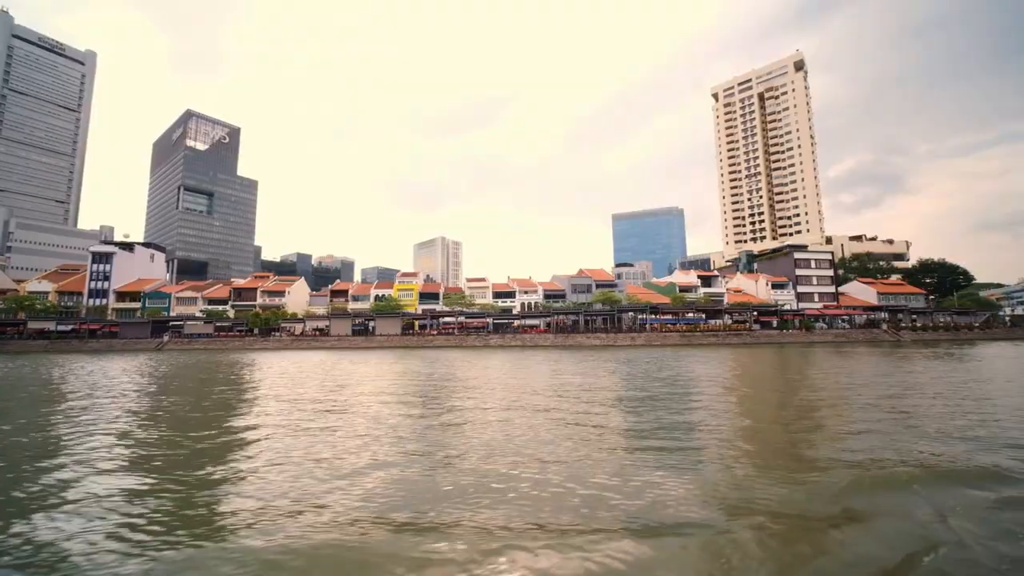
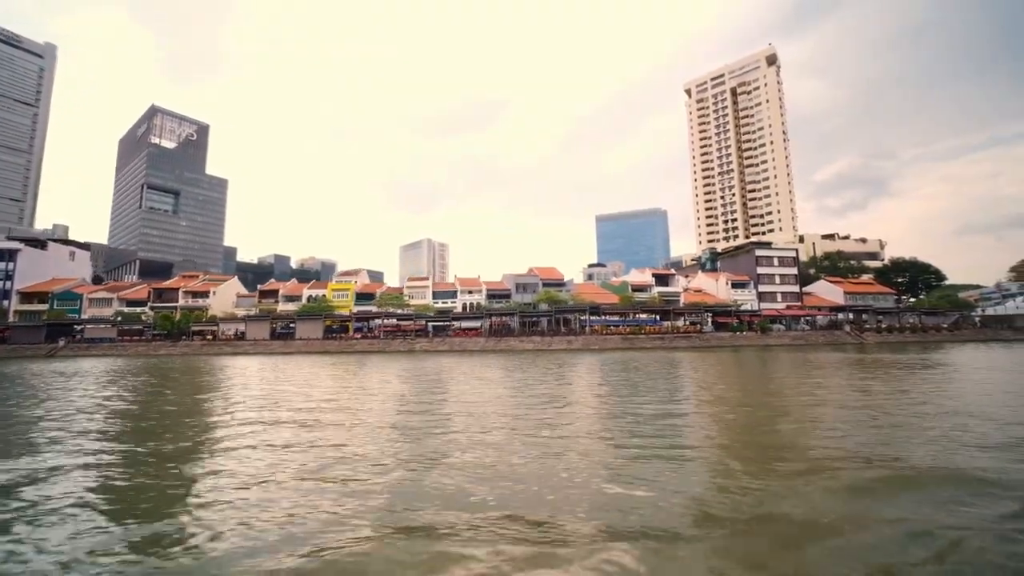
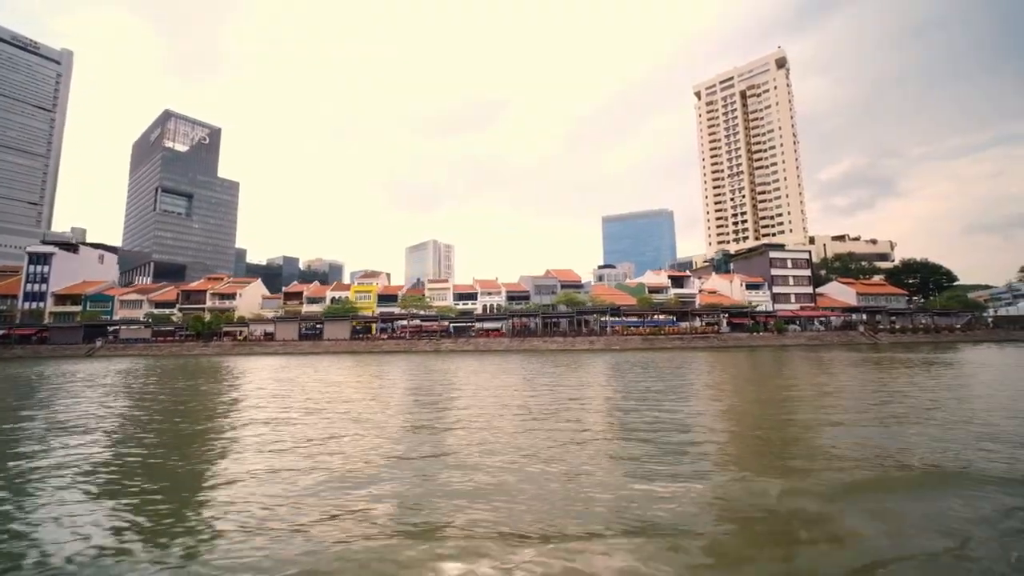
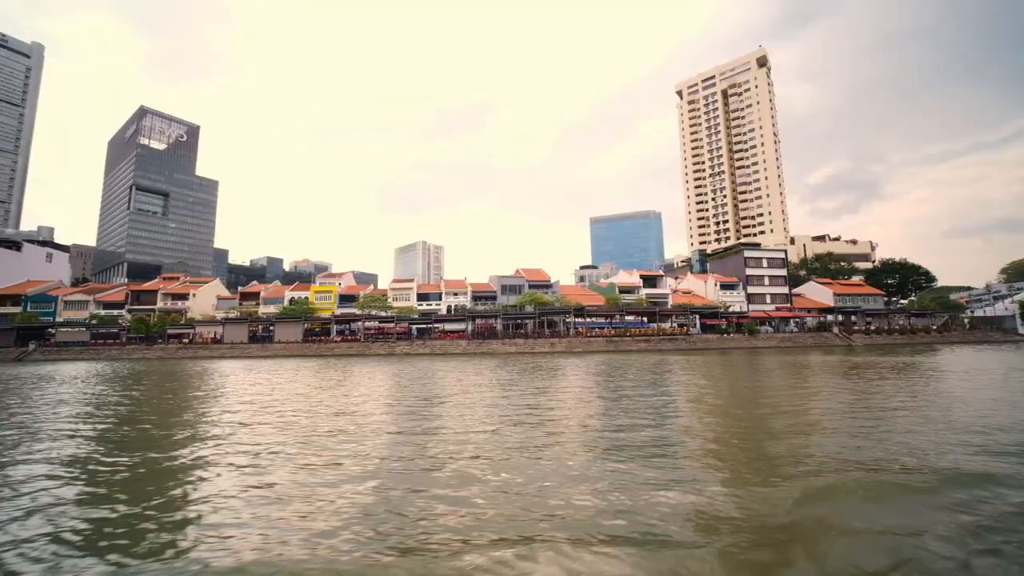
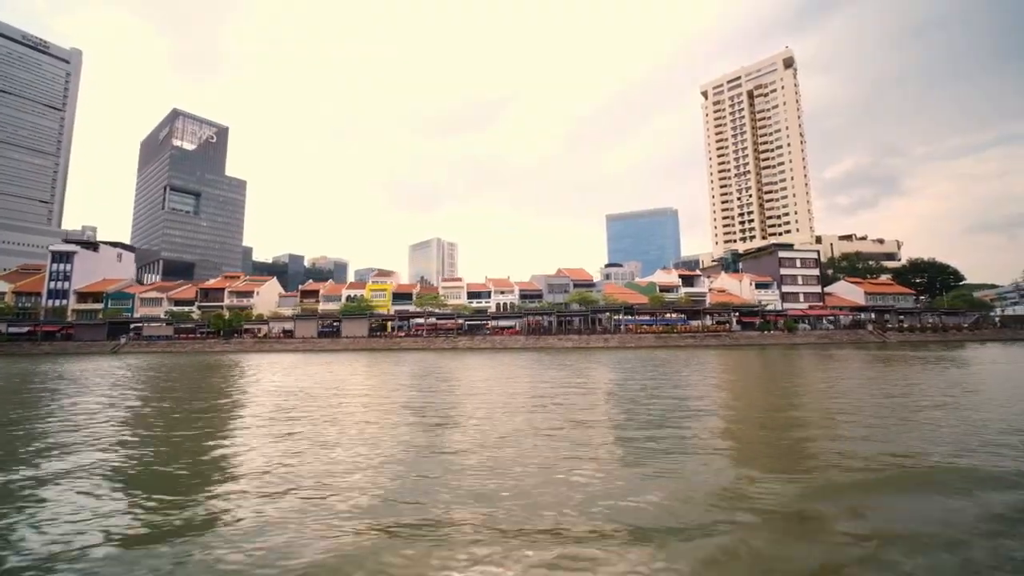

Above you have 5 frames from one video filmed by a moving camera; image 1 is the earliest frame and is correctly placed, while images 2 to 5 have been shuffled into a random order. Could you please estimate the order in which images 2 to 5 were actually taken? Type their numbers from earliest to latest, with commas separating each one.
5, 3, 2, 4
